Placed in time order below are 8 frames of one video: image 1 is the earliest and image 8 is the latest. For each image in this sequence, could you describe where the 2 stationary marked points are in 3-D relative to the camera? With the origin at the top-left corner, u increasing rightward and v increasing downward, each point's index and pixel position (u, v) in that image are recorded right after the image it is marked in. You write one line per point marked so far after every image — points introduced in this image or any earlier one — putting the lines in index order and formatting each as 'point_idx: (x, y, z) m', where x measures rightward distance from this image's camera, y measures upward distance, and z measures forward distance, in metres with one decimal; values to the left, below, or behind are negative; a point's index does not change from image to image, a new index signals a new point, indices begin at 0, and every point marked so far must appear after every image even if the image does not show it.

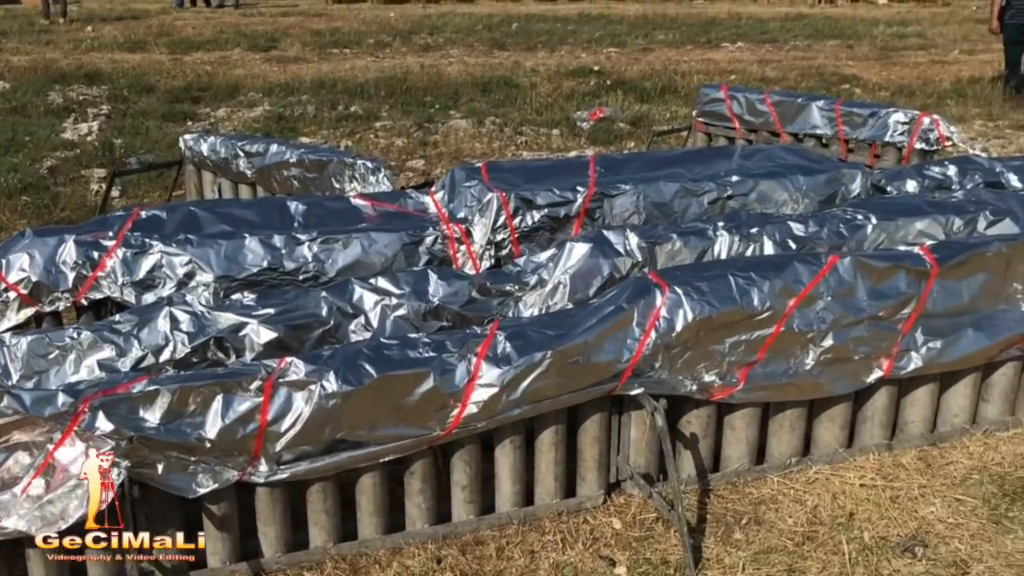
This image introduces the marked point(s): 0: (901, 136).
0: (+2.7, +1.1, +6.7) m
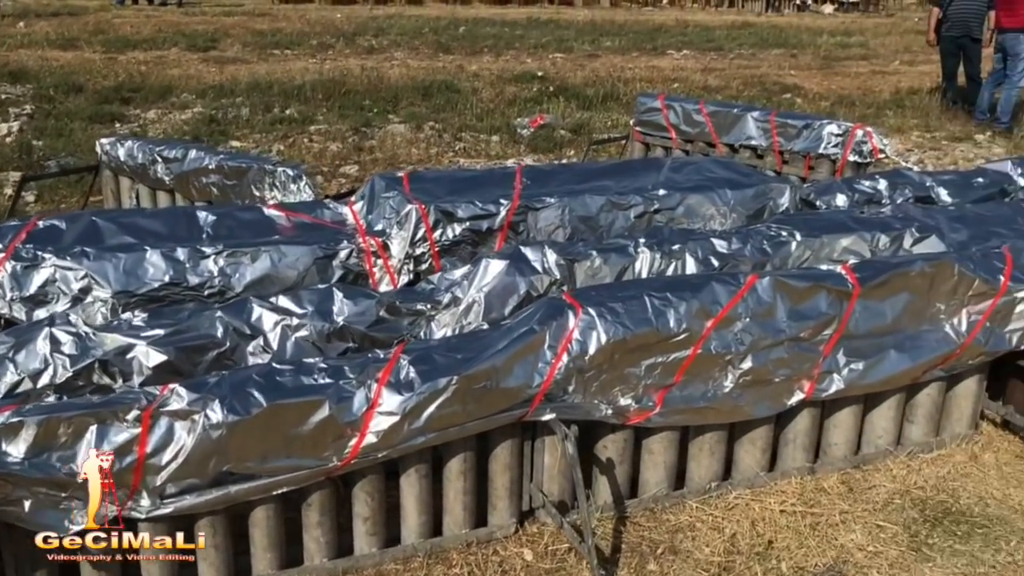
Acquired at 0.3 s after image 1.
0: (+2.2, +1.0, +6.7) m
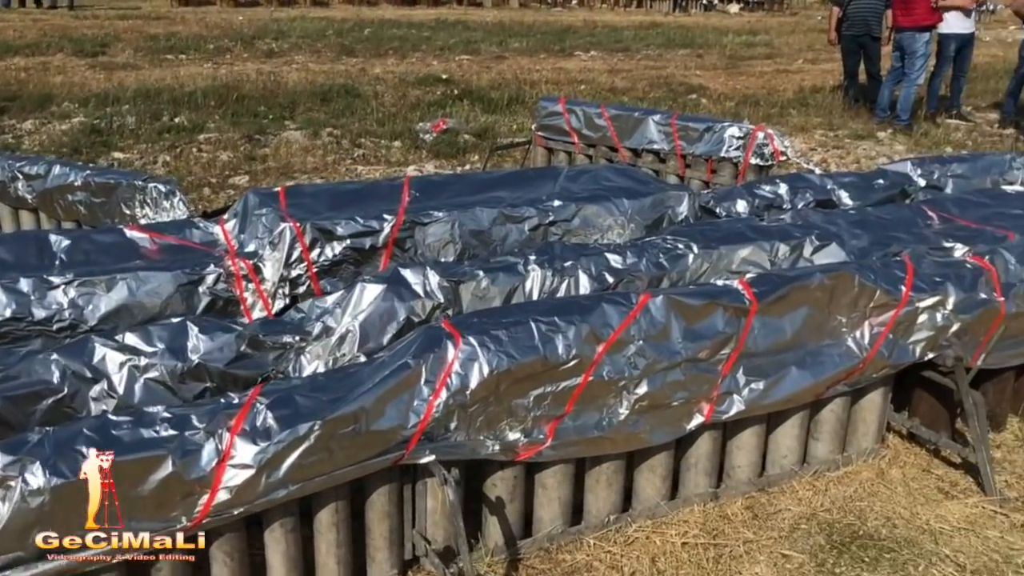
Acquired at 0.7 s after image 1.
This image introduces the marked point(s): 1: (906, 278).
0: (+1.5, +0.9, +6.6) m
1: (+1.5, 0.0, +3.6) m
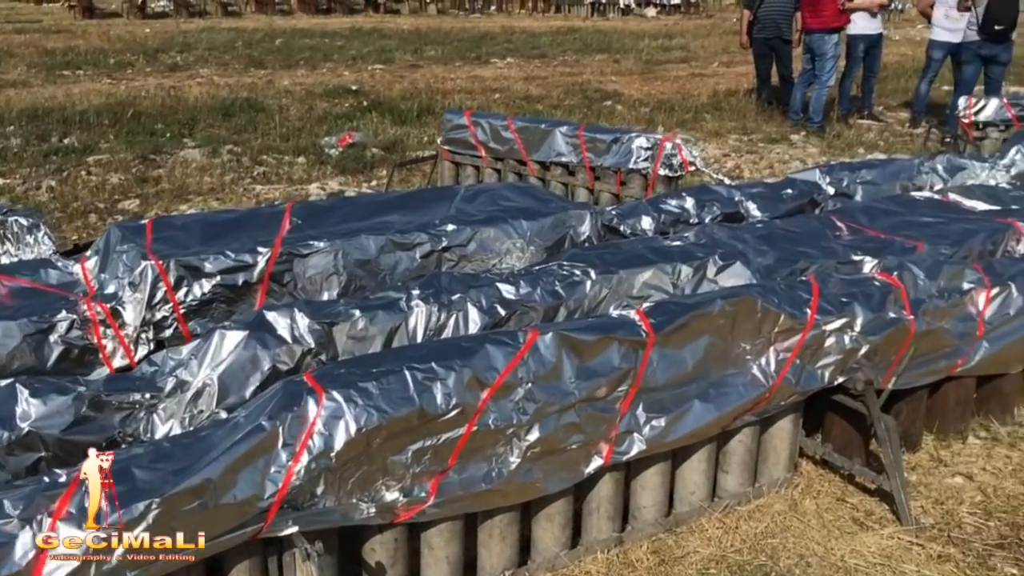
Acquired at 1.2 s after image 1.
0: (+0.9, +0.8, +6.4) m
1: (+1.1, 0.0, +3.4) m
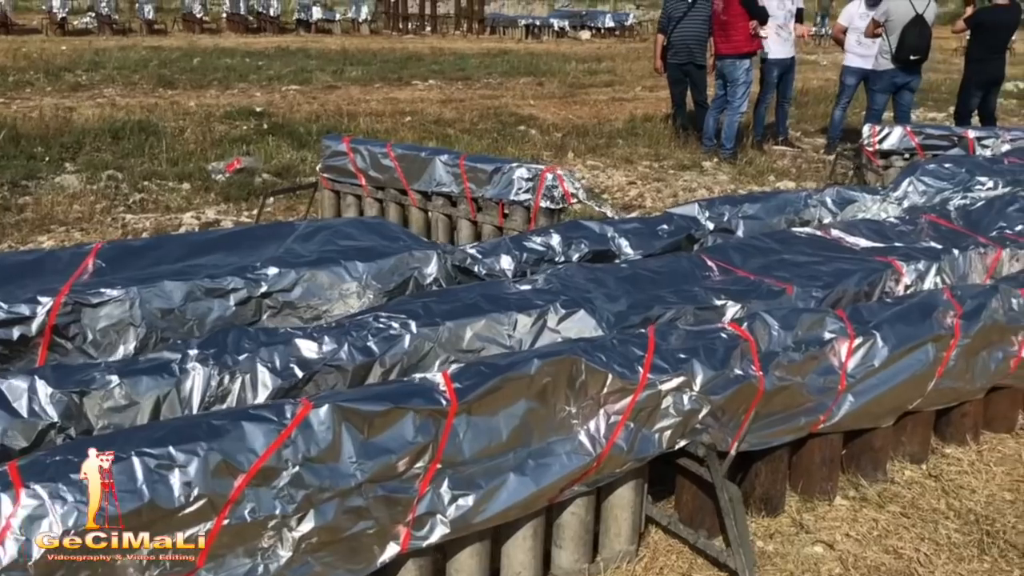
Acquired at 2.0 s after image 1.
0: (+0.1, +0.6, +6.0) m
1: (+0.4, -0.2, +3.1) m
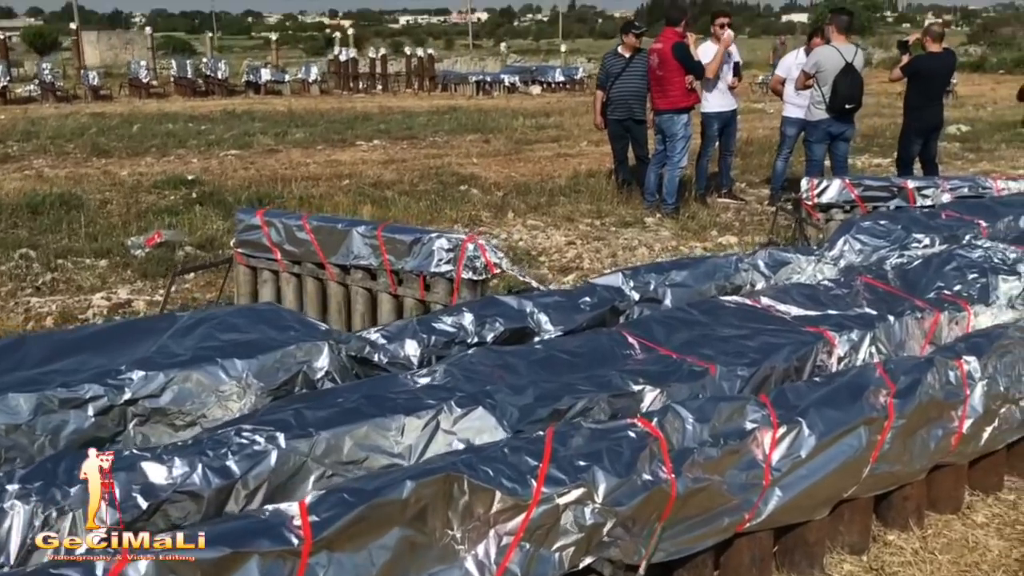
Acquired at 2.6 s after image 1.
0: (-0.4, +0.1, +5.7) m
1: (+0.1, -0.5, +2.8) m
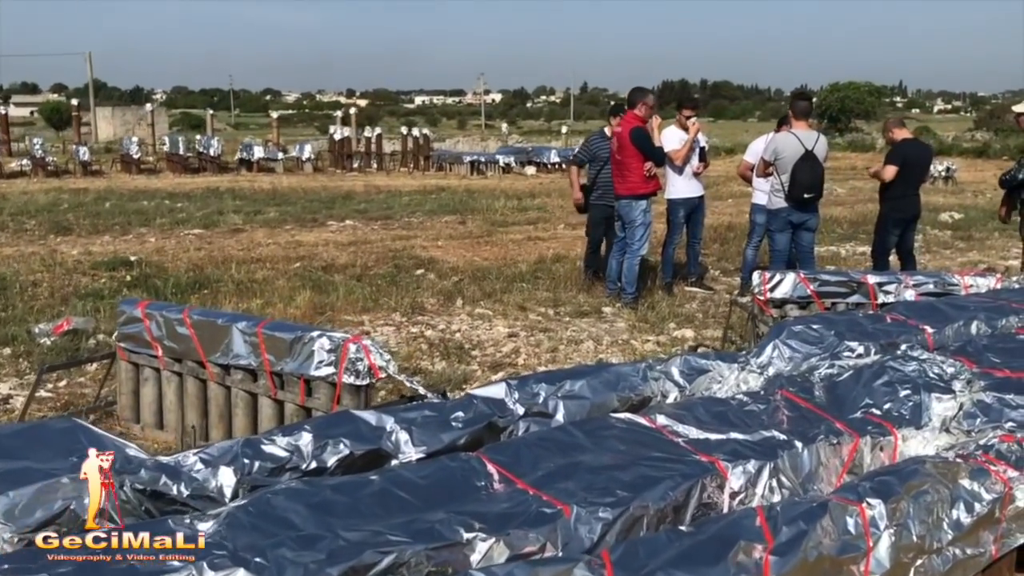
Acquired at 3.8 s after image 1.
0: (-1.0, -0.4, +5.2) m
1: (-0.6, -0.8, +2.1) m
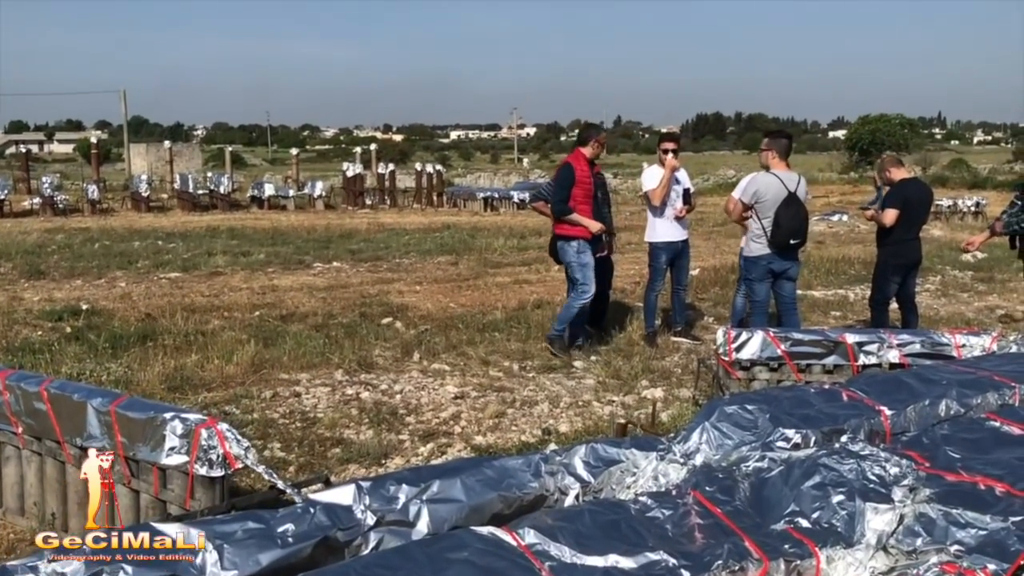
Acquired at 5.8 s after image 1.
0: (-1.6, -0.8, +4.5) m
1: (-1.2, -1.1, +1.4) m
